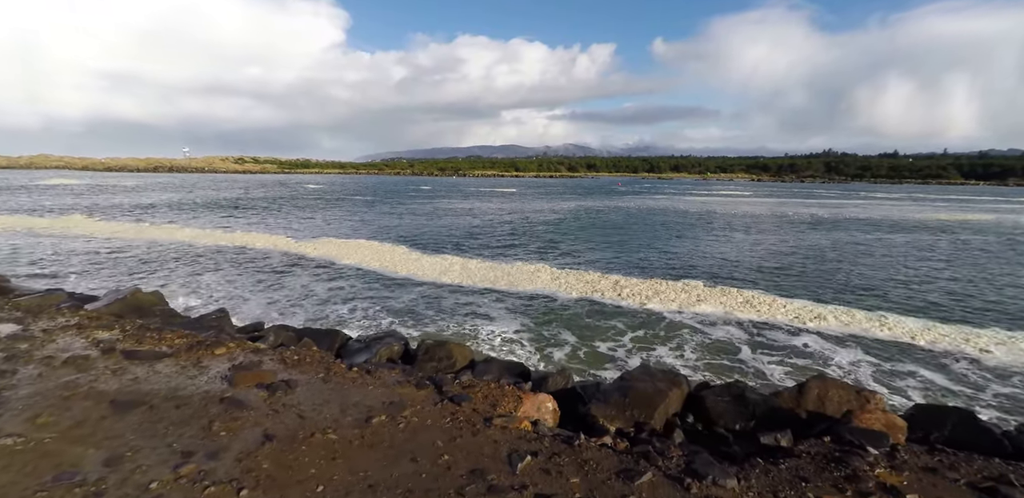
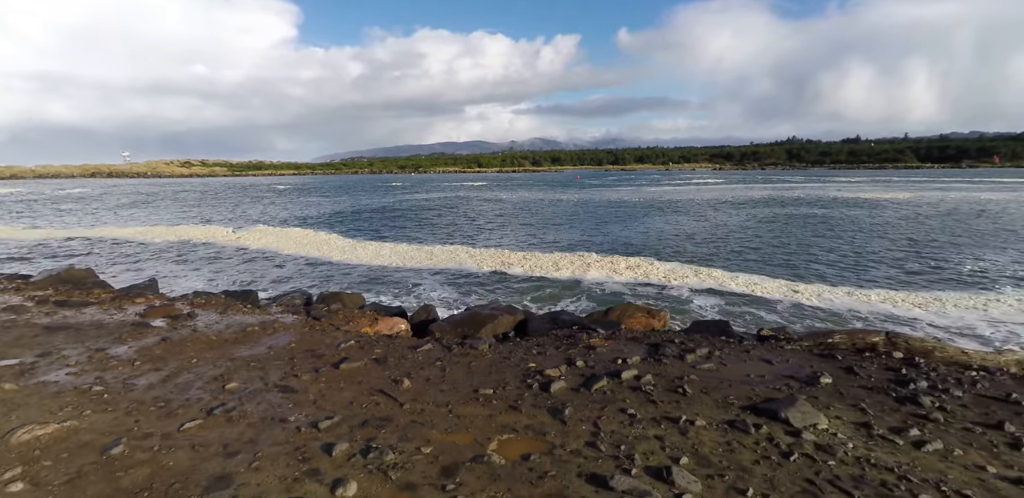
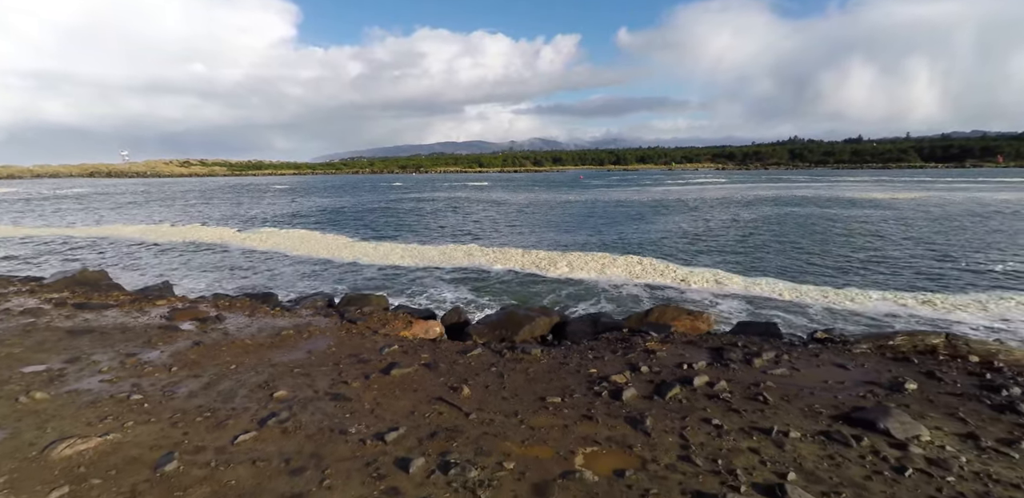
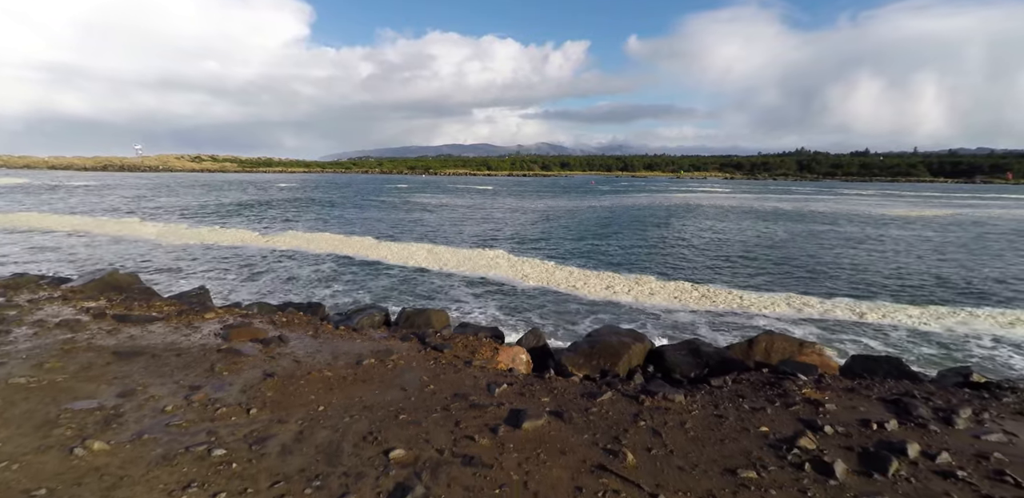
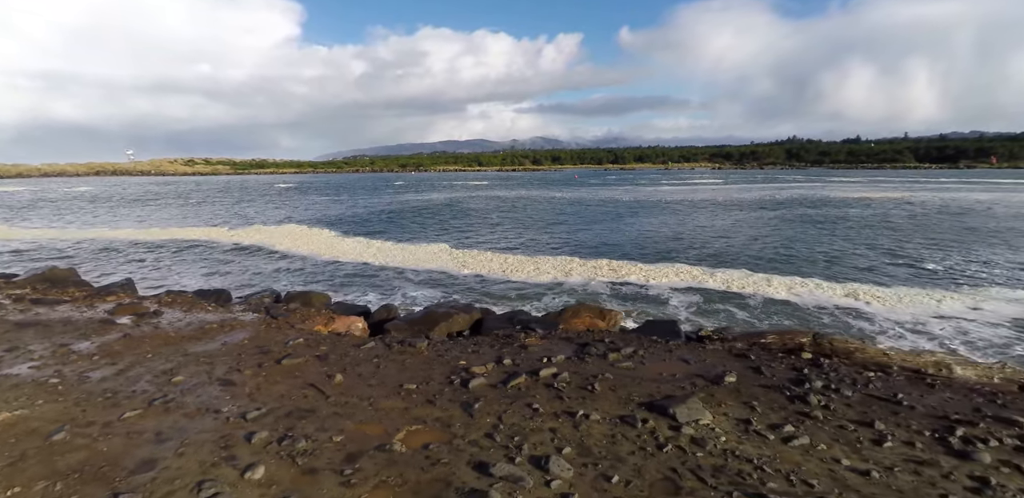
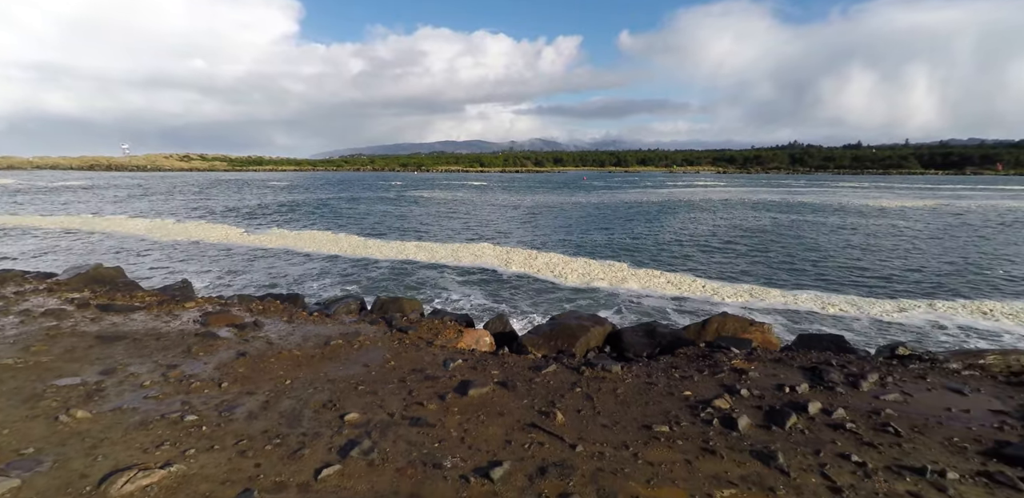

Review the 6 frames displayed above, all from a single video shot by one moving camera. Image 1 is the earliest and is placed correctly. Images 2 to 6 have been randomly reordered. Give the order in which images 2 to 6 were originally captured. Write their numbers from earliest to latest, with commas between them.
4, 6, 3, 2, 5
